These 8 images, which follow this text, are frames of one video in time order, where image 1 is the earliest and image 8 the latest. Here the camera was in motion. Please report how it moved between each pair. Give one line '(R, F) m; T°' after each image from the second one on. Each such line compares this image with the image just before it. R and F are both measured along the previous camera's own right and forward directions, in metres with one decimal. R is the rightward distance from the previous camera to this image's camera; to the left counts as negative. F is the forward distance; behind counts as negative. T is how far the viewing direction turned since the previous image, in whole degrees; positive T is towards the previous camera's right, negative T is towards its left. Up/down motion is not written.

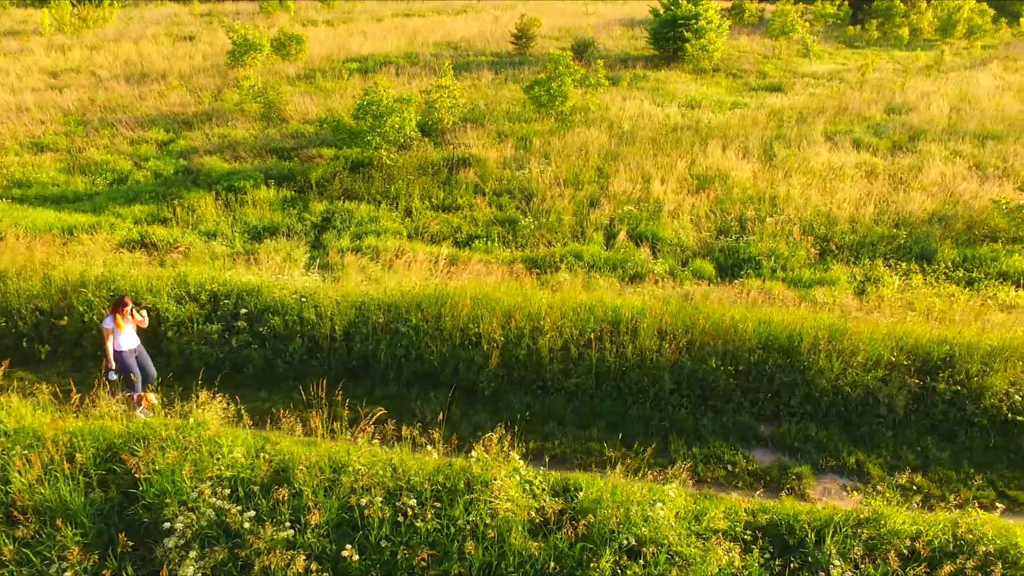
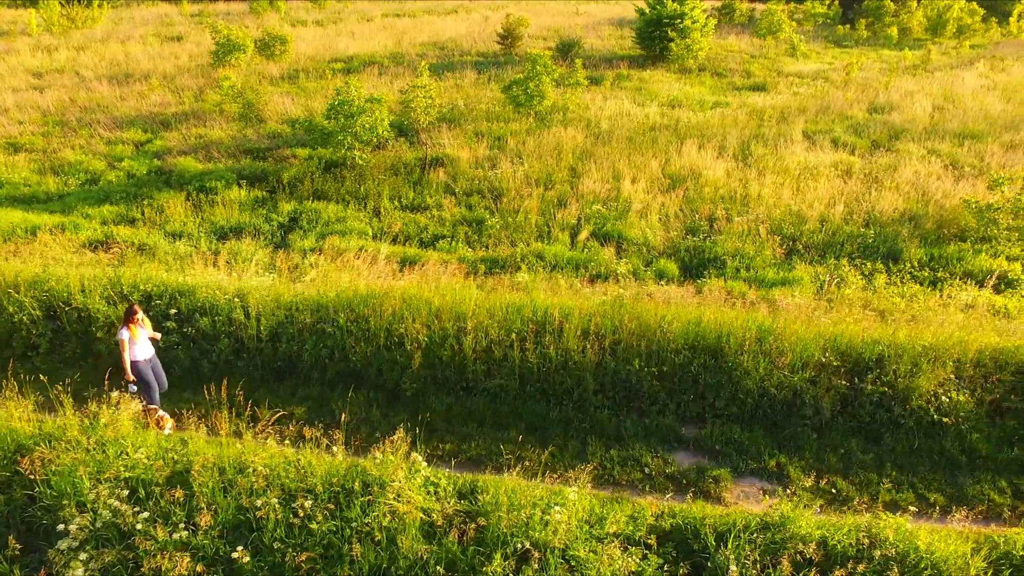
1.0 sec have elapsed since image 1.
(+0.5, 0.0) m; 0°
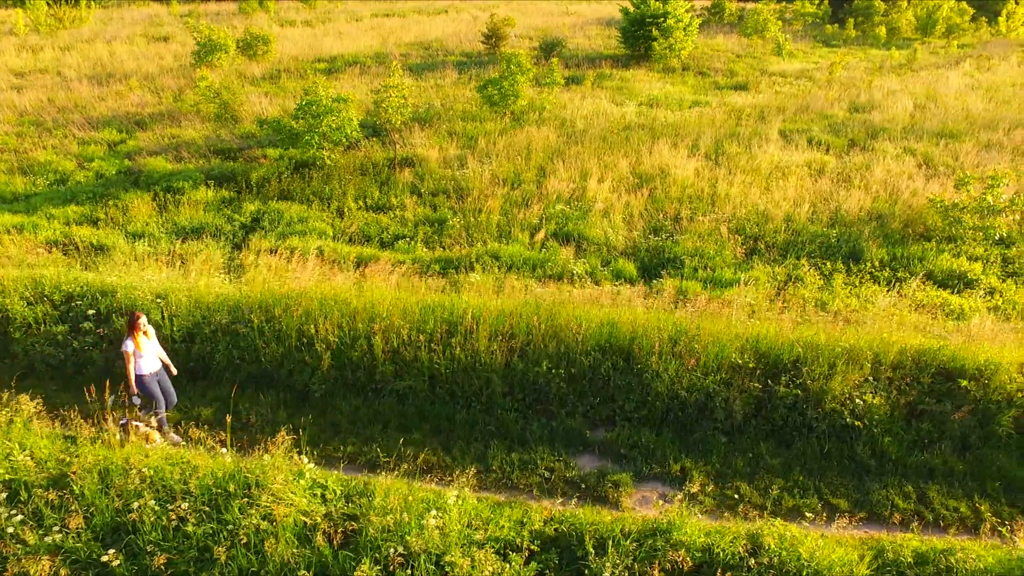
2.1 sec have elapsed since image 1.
(+0.6, +0.1) m; 0°
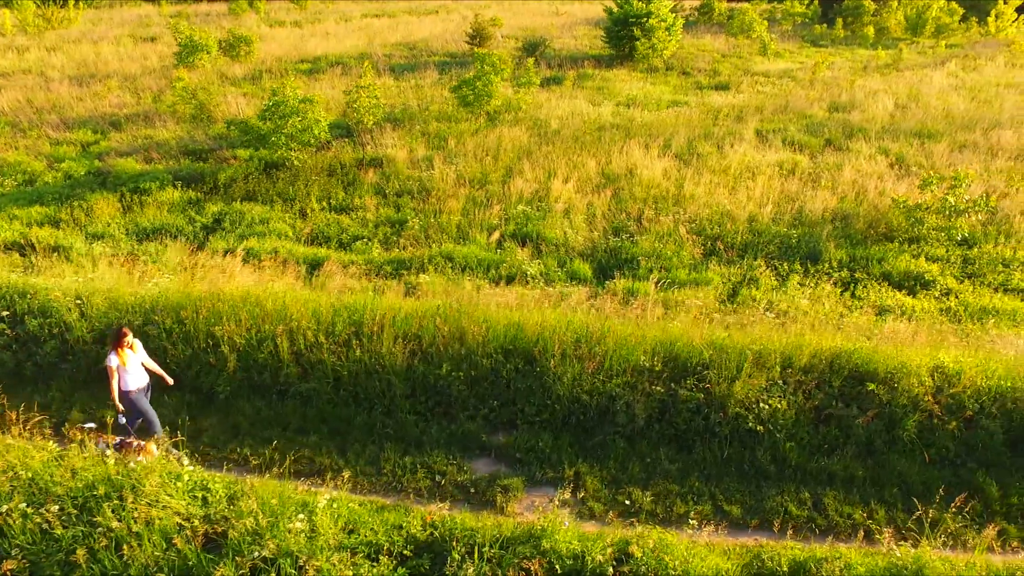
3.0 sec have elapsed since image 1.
(+0.6, 0.0) m; 0°
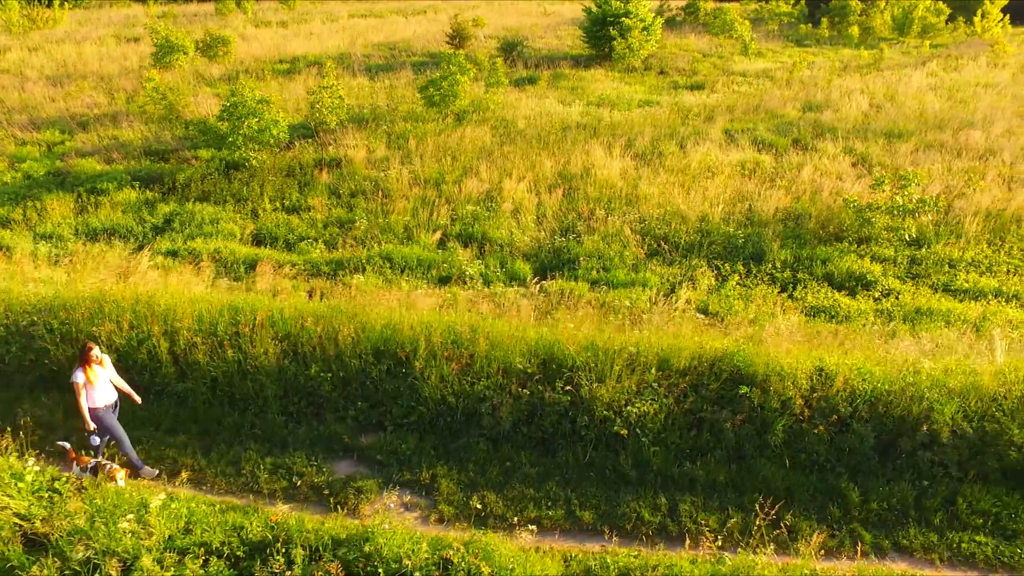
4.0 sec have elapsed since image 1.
(+0.8, 0.0) m; 0°
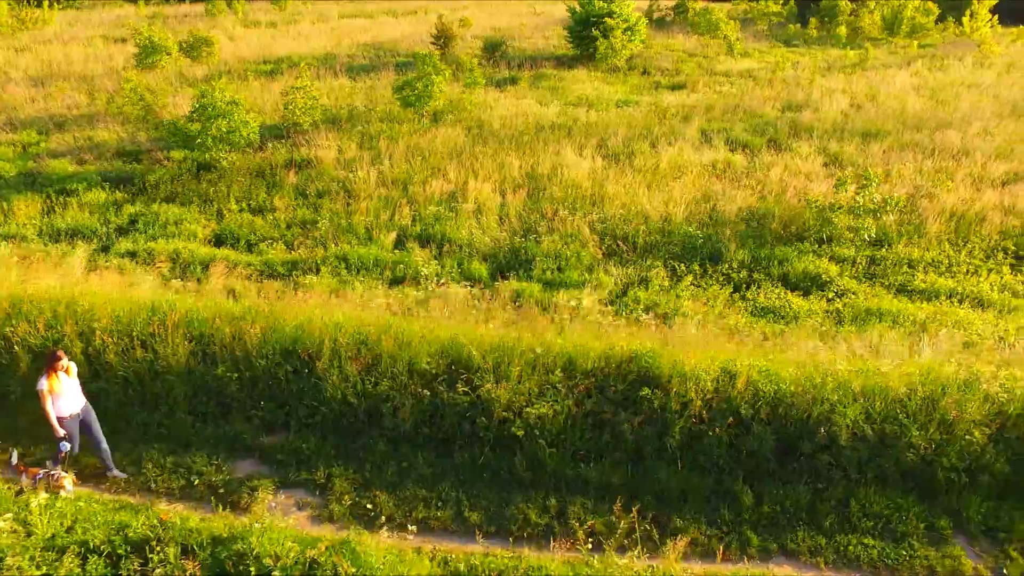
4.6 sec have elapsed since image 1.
(+0.6, 0.0) m; 0°
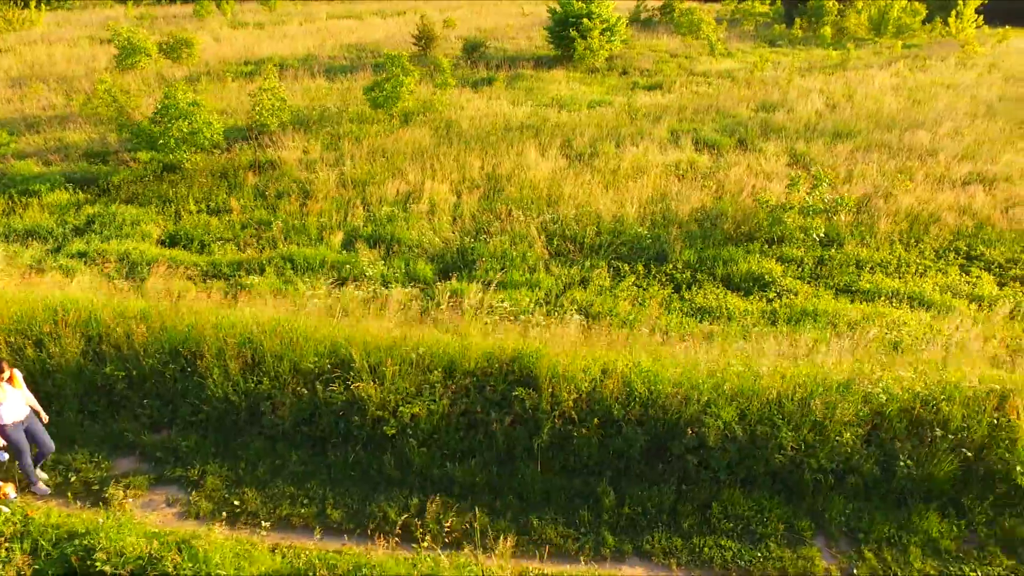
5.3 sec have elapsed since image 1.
(+0.7, 0.0) m; 0°
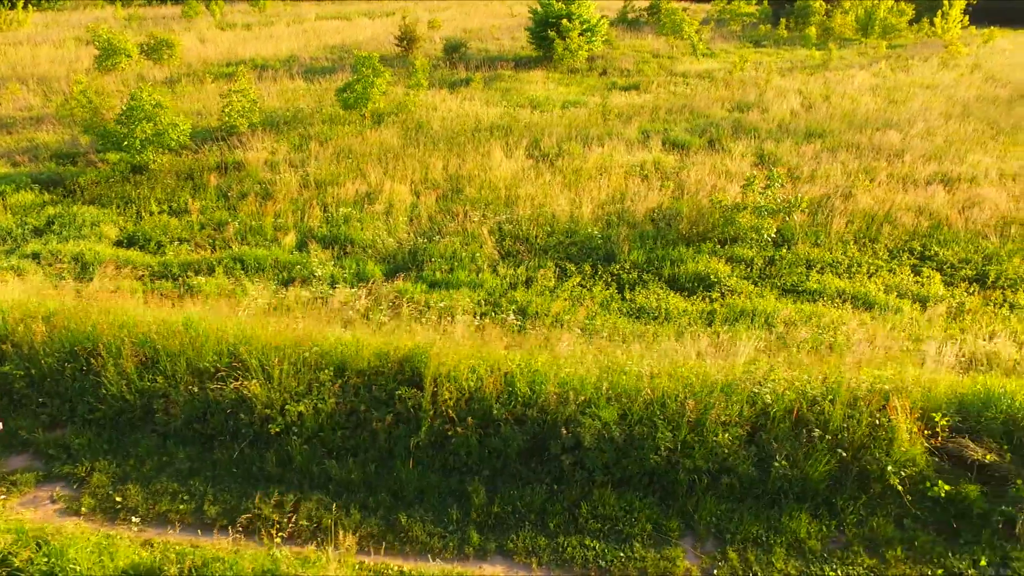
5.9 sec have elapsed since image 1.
(+0.7, 0.0) m; 0°
